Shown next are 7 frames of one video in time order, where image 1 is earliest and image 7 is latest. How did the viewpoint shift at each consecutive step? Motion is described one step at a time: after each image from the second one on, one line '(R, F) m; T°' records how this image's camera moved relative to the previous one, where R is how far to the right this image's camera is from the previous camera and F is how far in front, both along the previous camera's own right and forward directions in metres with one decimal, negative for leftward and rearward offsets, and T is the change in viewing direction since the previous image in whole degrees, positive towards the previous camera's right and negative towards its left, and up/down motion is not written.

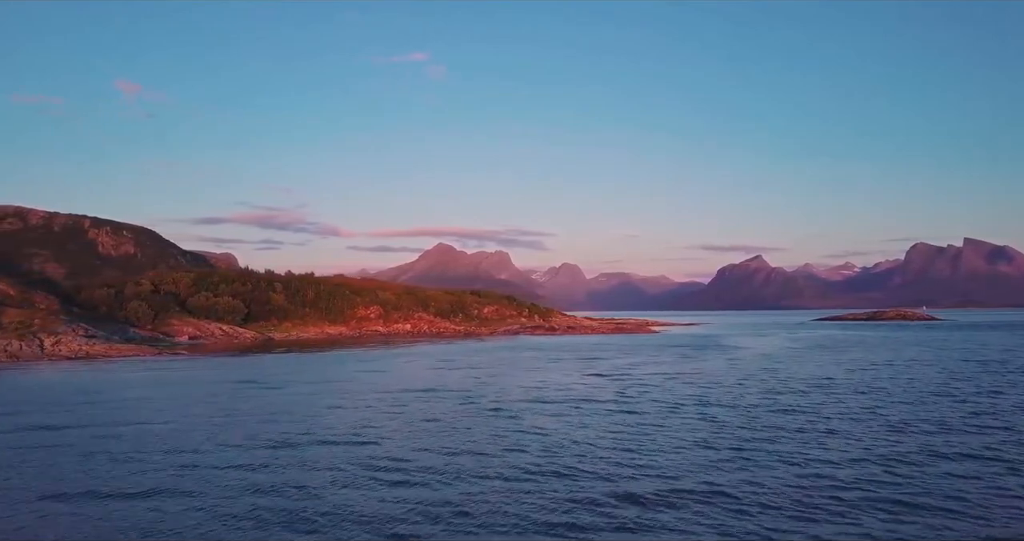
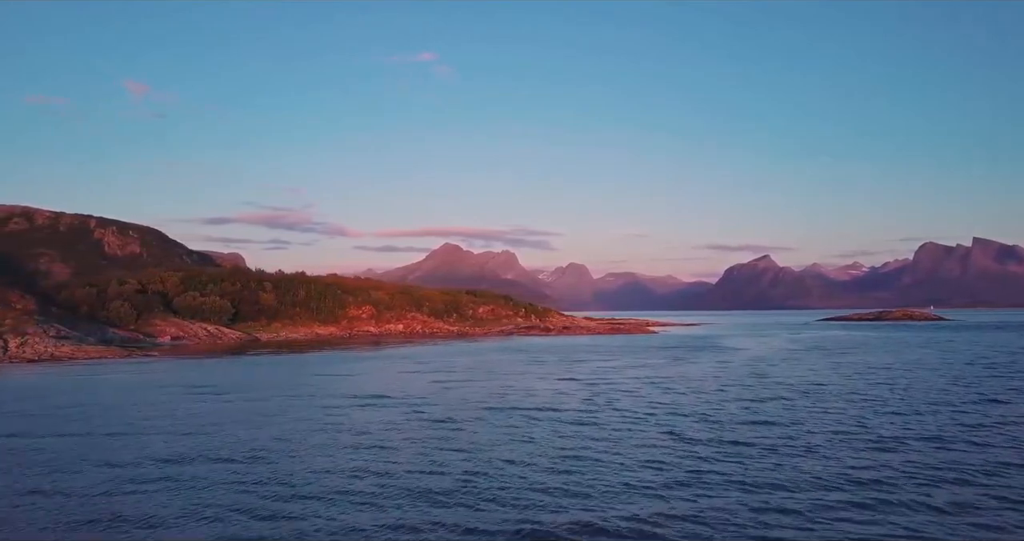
(+1.8, +2.3) m; -1°
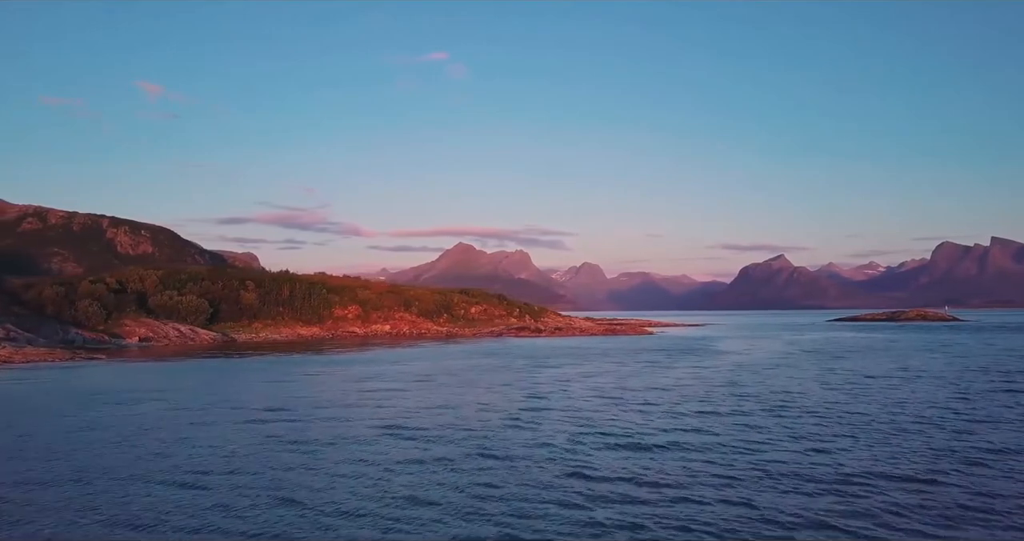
(+3.2, +3.9) m; -1°
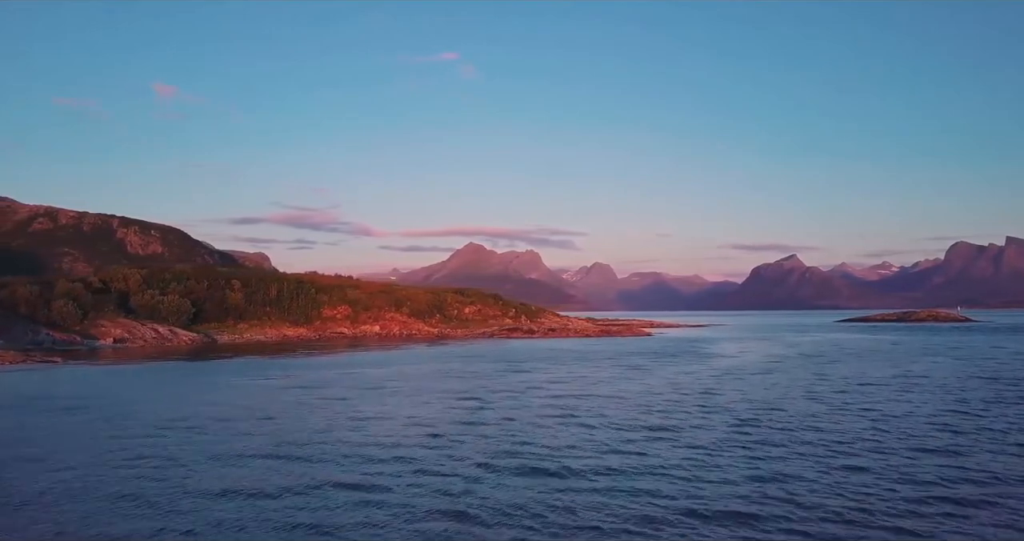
(+2.4, +3.0) m; -1°
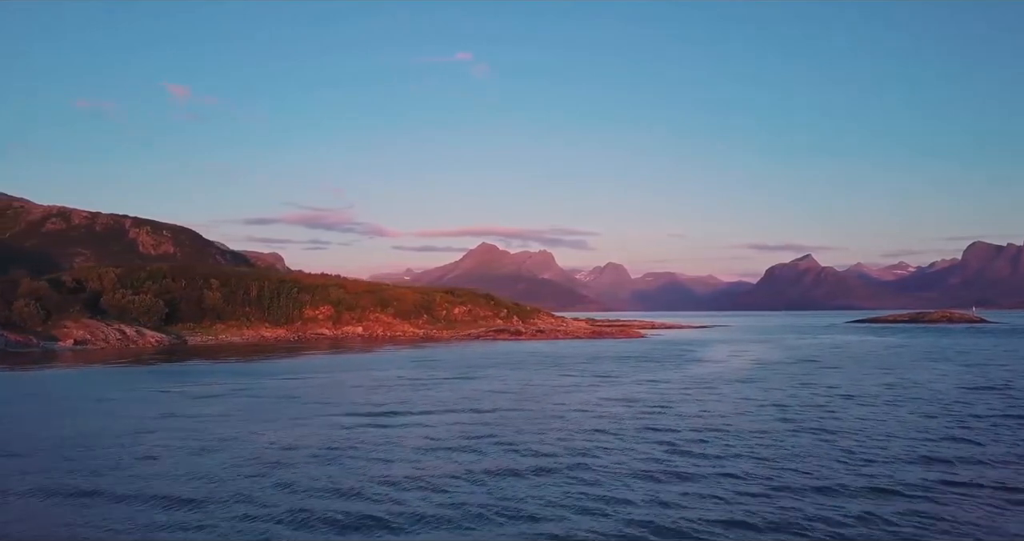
(+3.3, +4.0) m; -1°
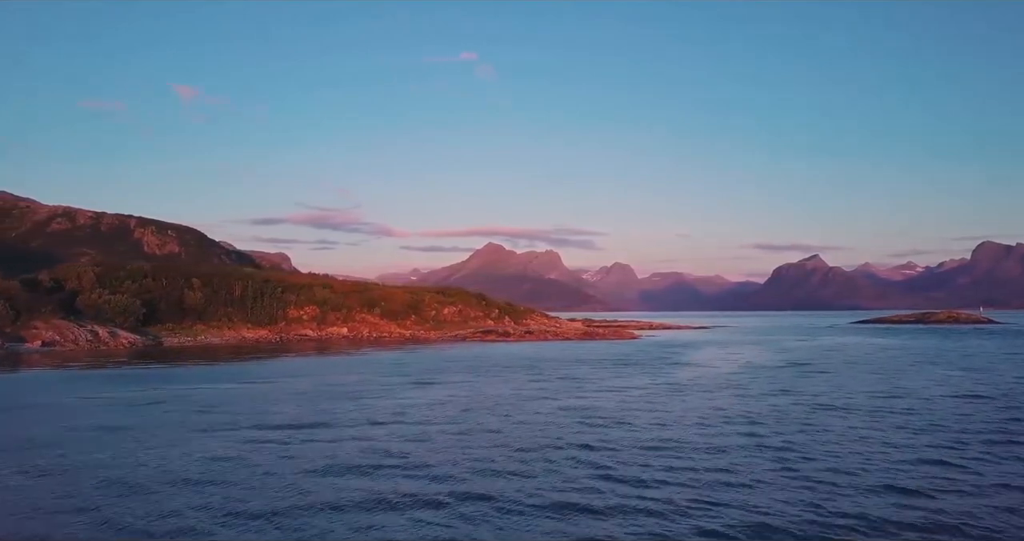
(+2.3, +2.6) m; 0°
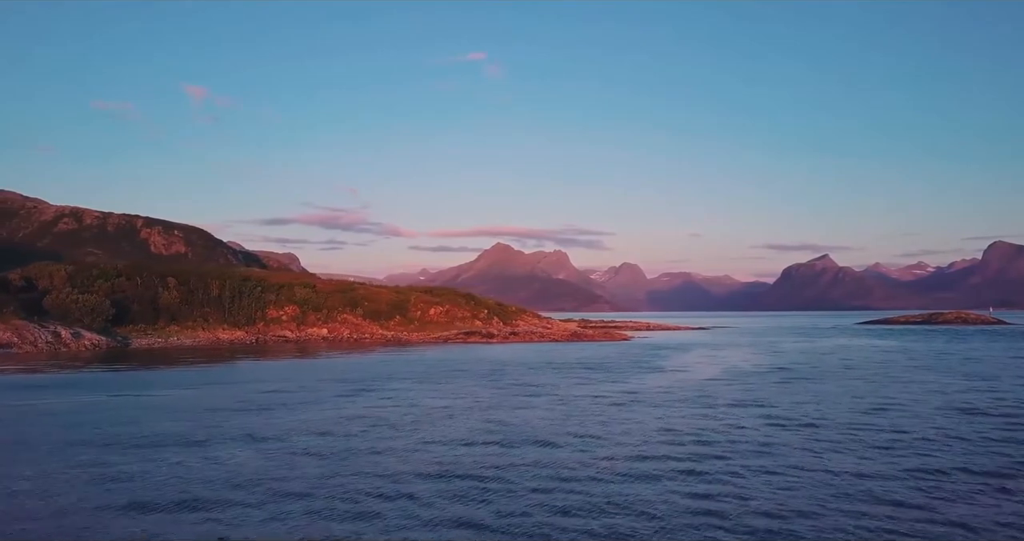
(+2.8, +3.4) m; -1°
